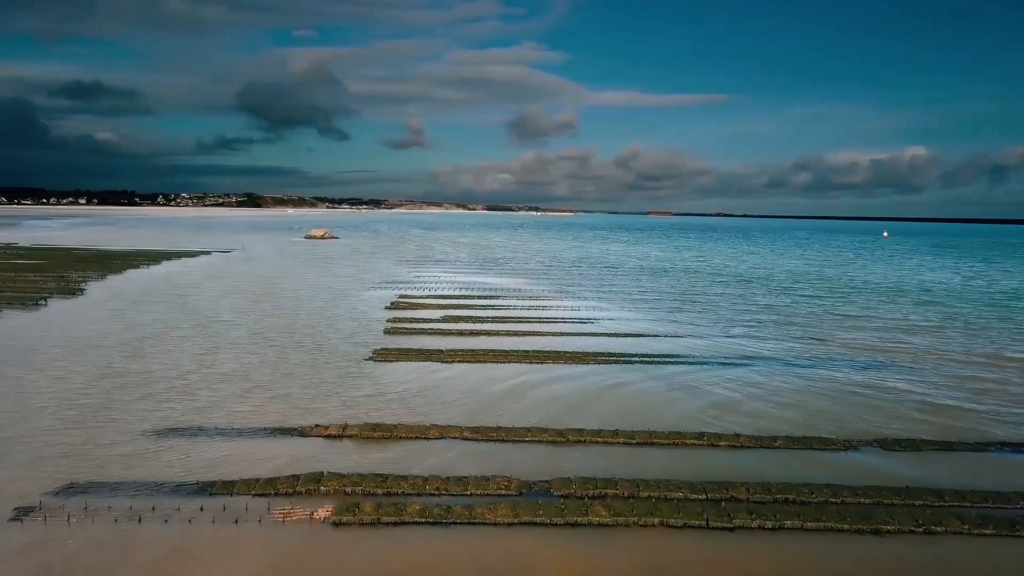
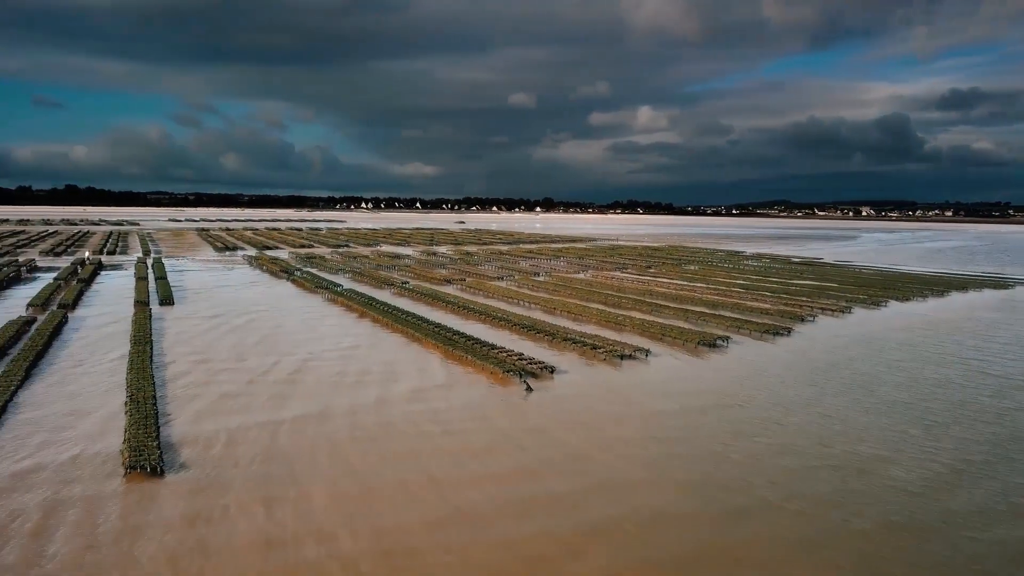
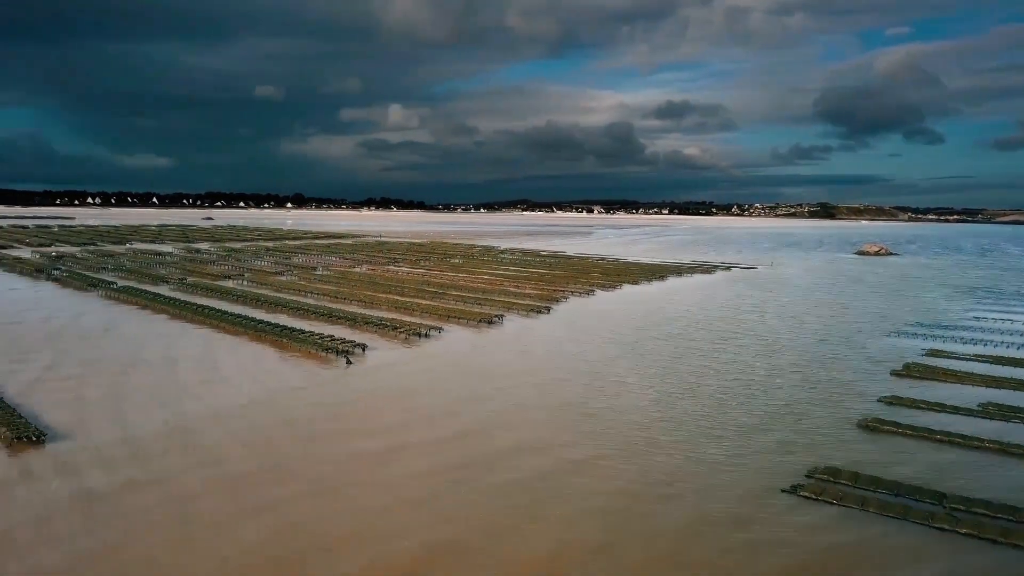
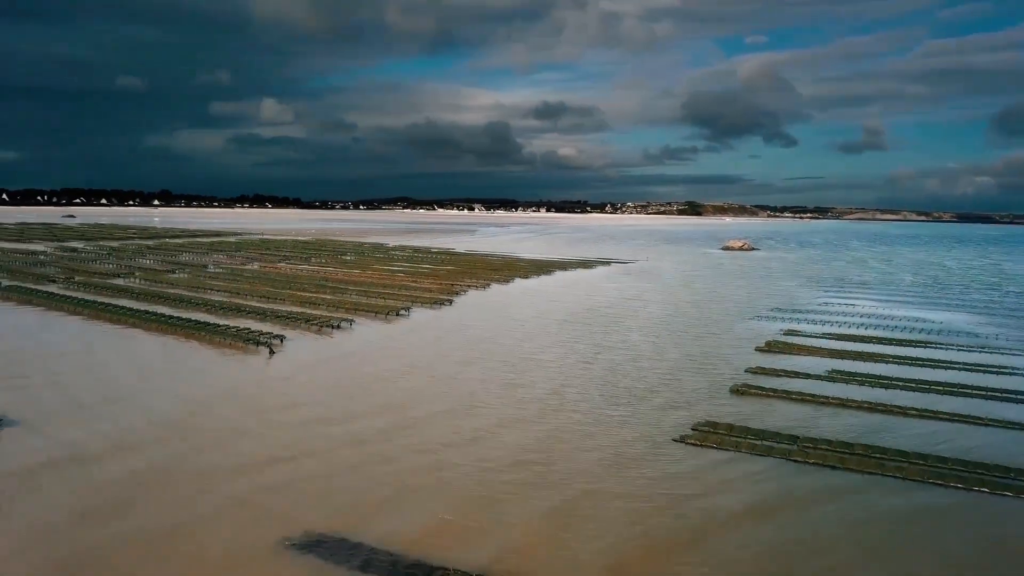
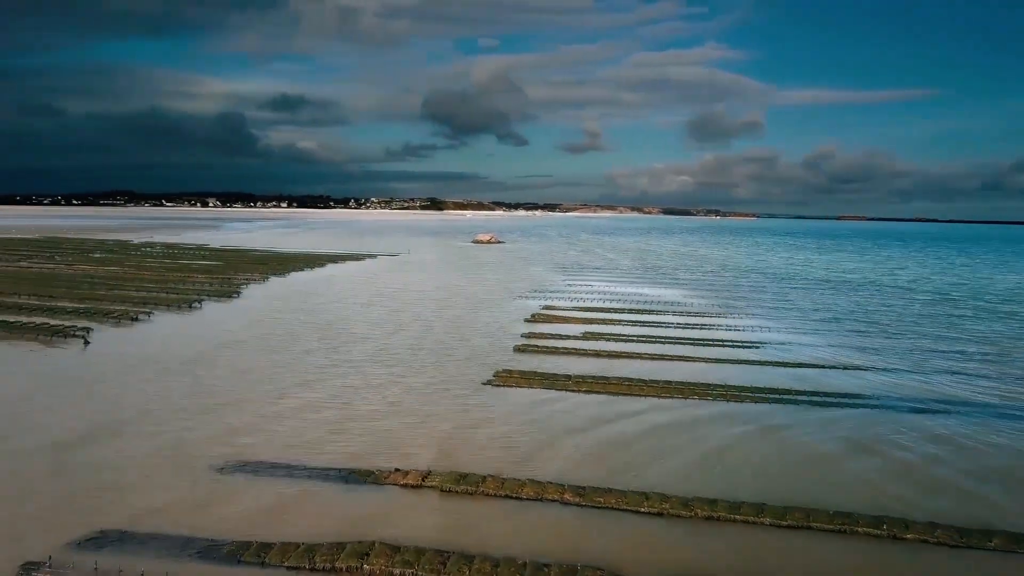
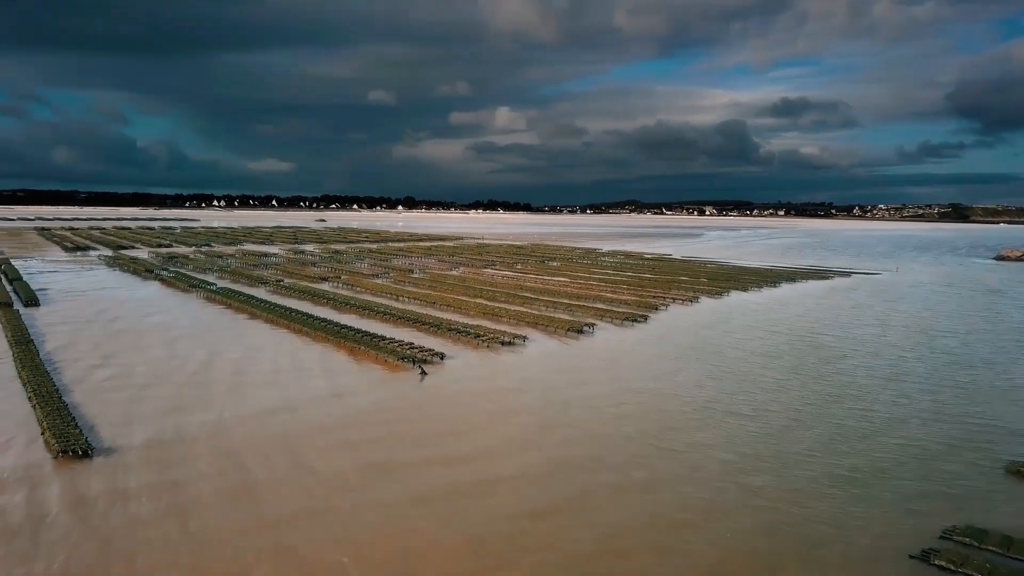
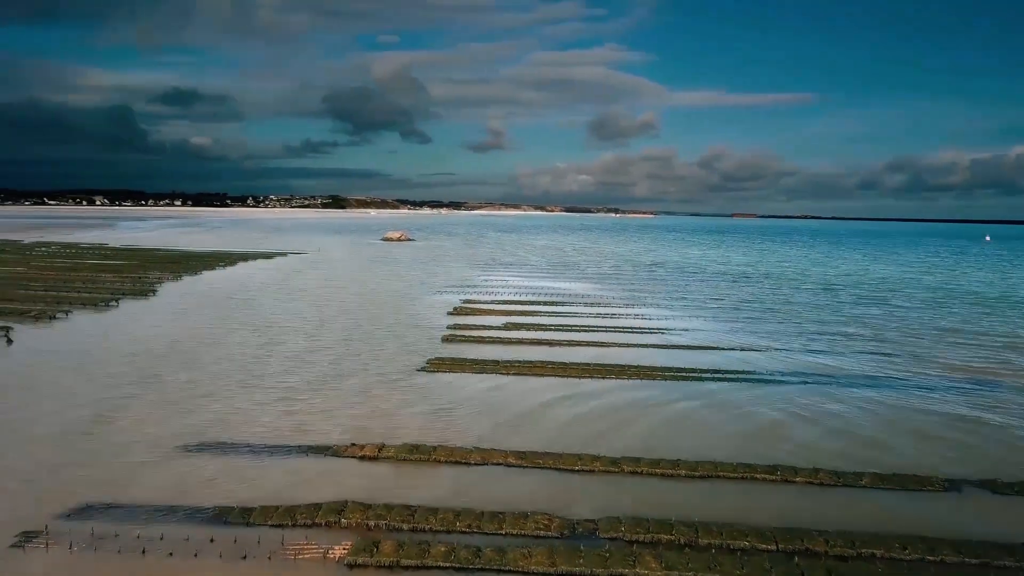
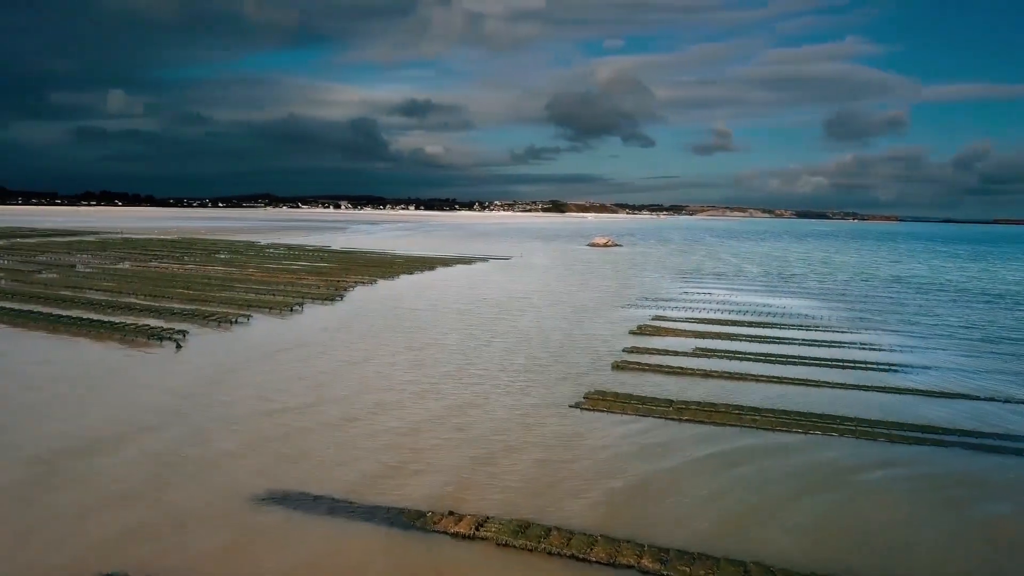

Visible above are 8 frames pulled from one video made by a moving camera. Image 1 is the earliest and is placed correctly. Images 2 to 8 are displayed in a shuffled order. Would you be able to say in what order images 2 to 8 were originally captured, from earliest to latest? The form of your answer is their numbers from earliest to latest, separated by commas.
7, 5, 8, 4, 3, 6, 2
